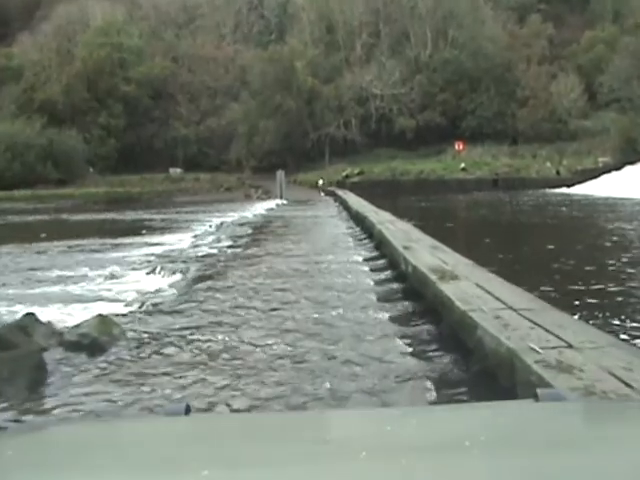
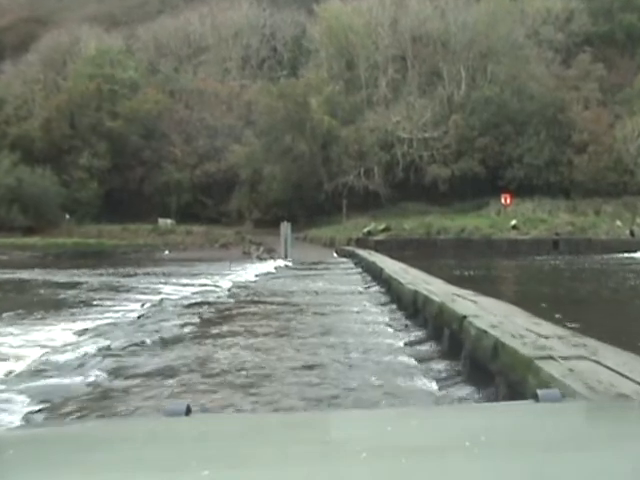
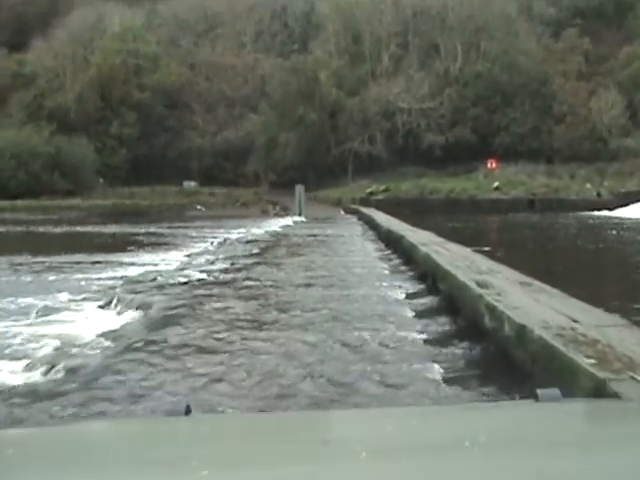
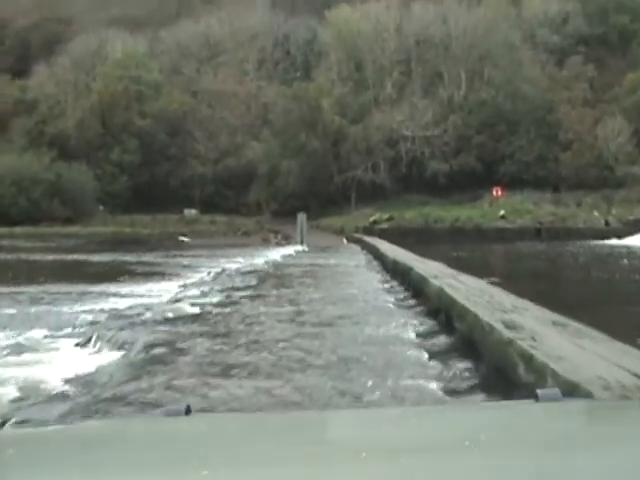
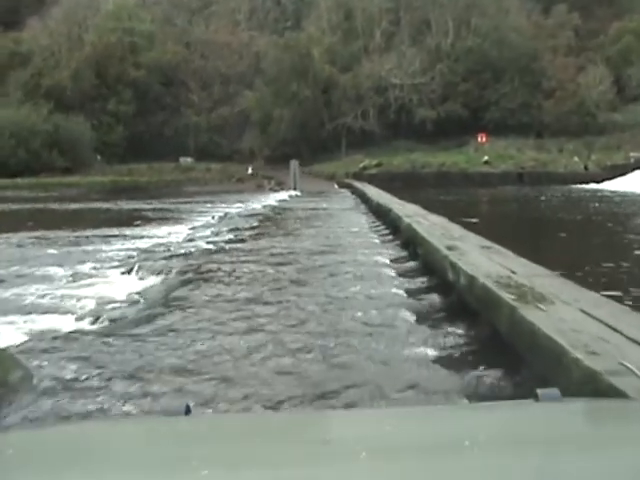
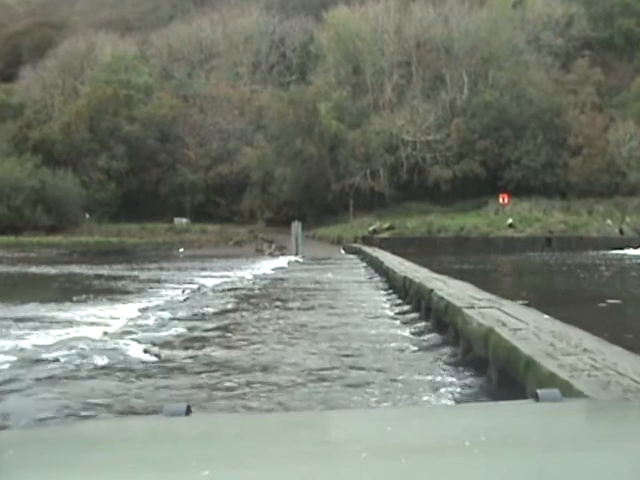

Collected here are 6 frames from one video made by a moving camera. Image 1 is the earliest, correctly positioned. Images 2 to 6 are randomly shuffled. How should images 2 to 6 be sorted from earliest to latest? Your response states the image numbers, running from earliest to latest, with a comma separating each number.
5, 3, 4, 6, 2
